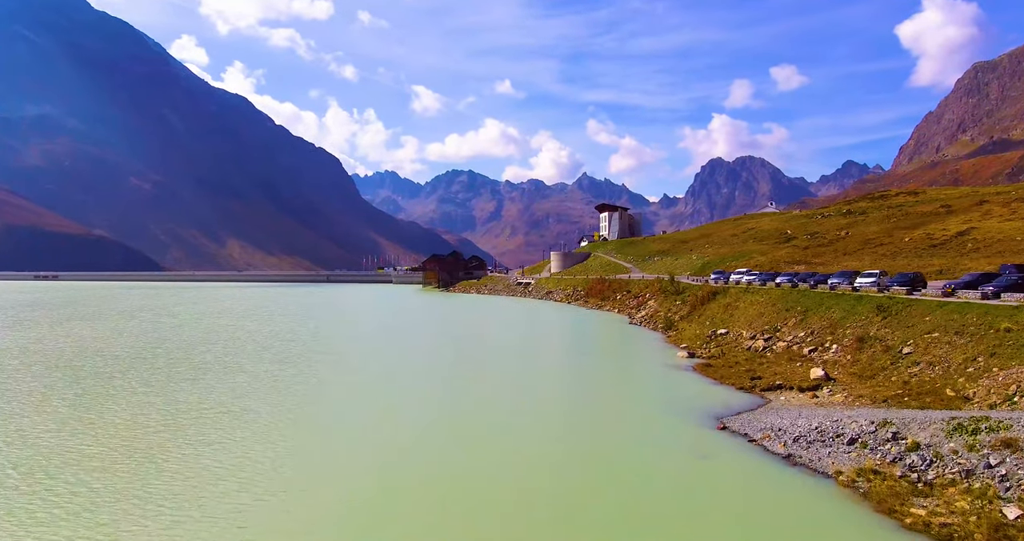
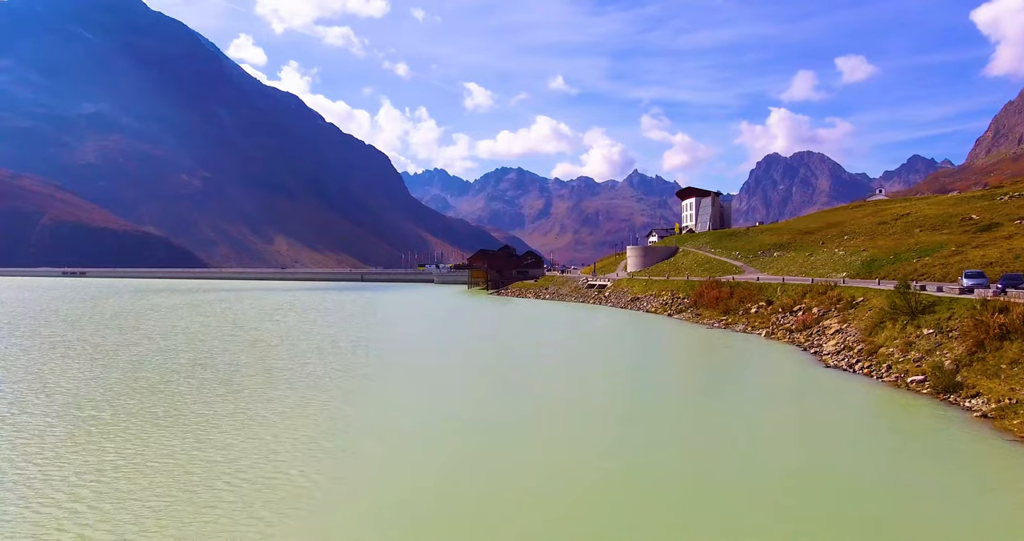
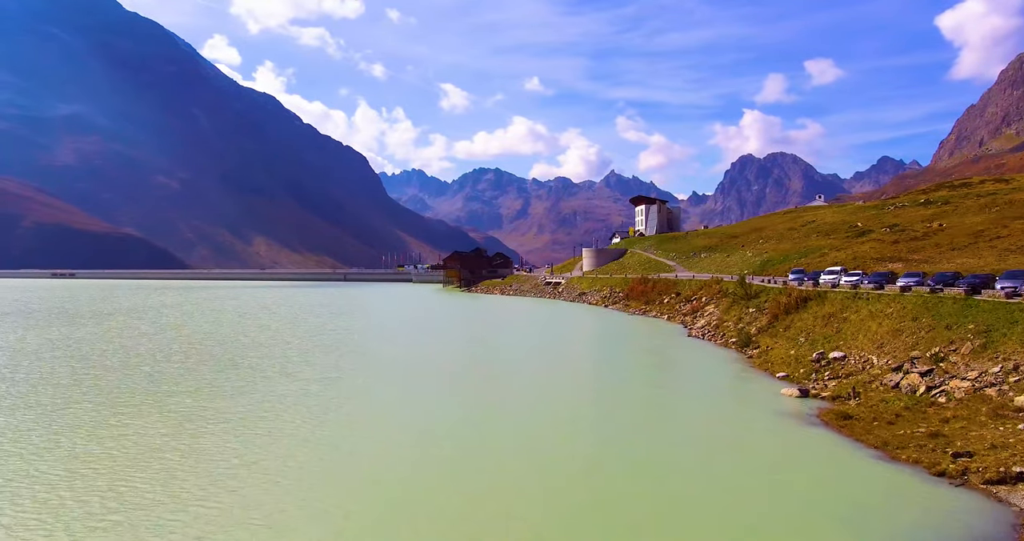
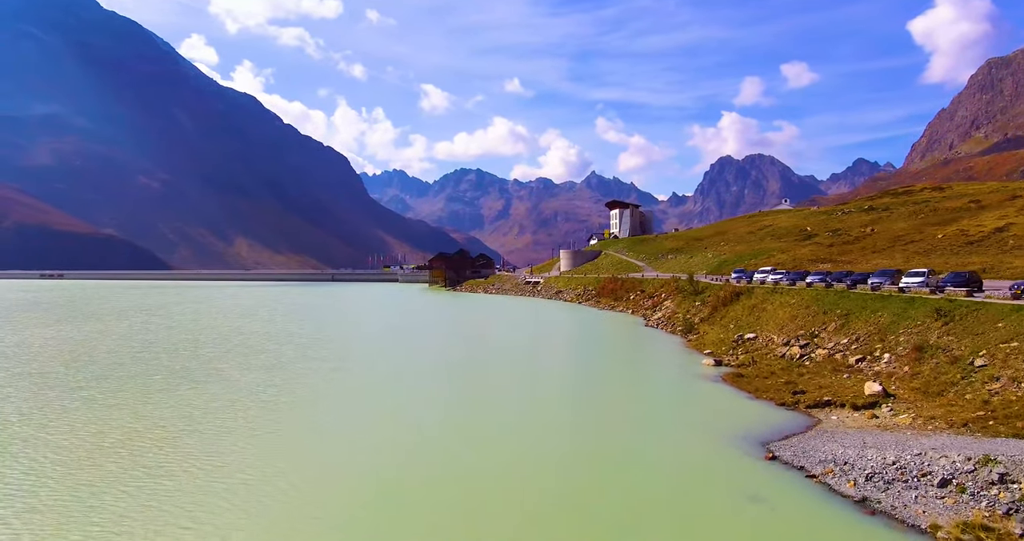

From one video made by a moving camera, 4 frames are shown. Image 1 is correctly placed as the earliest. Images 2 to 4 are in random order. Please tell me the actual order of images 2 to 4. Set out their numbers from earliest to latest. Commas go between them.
4, 3, 2
